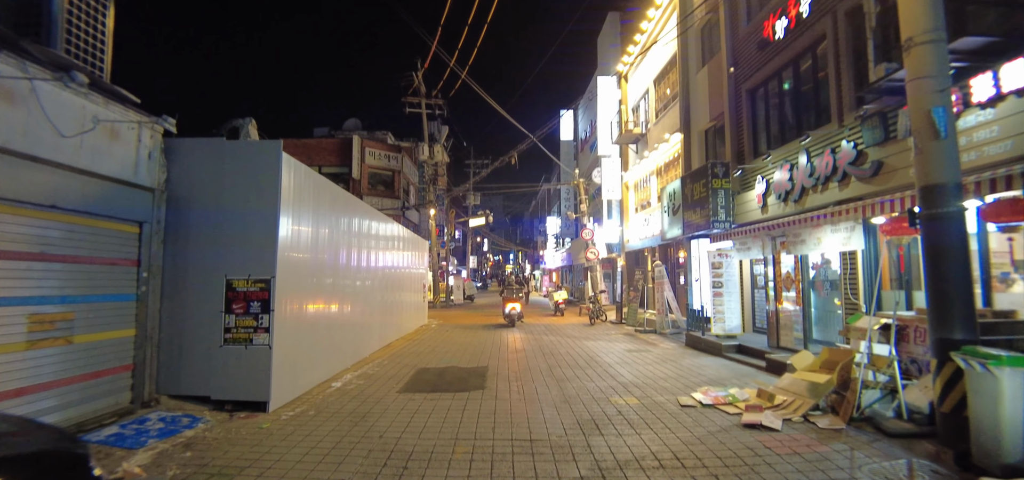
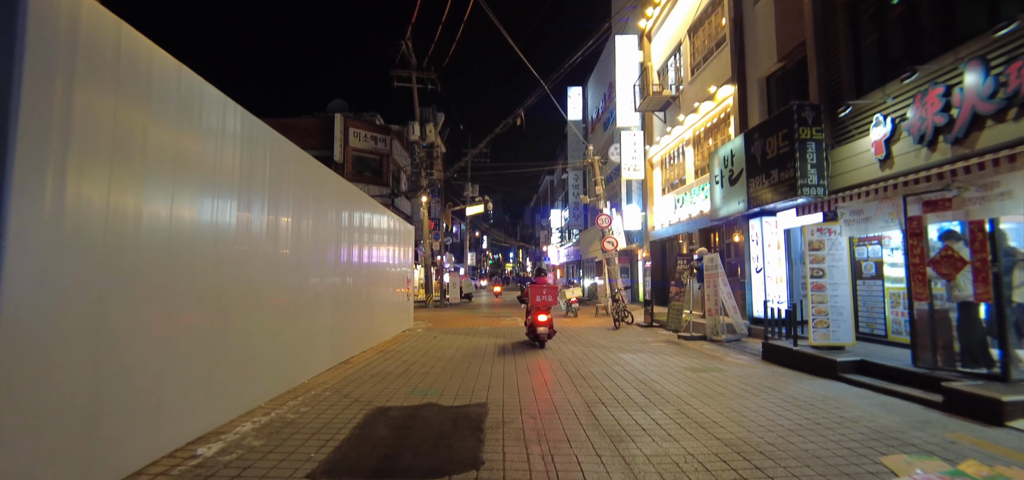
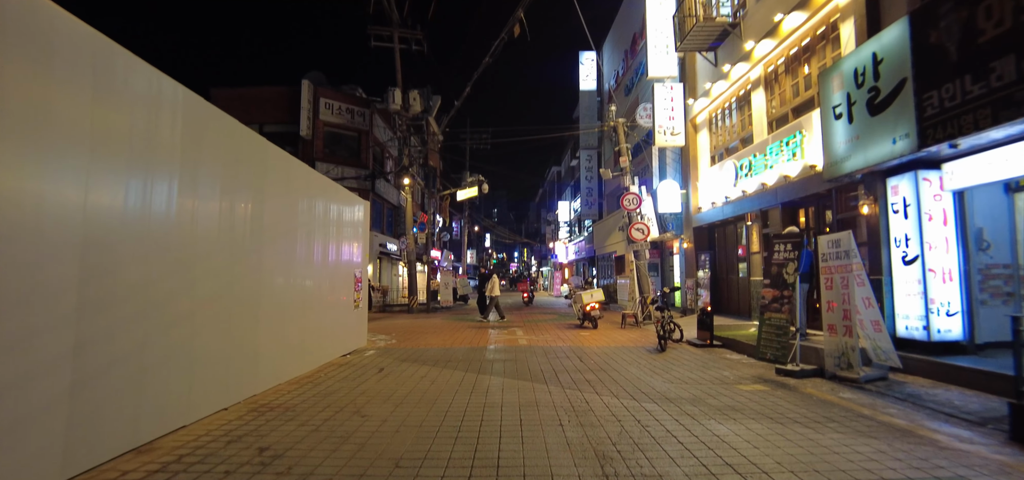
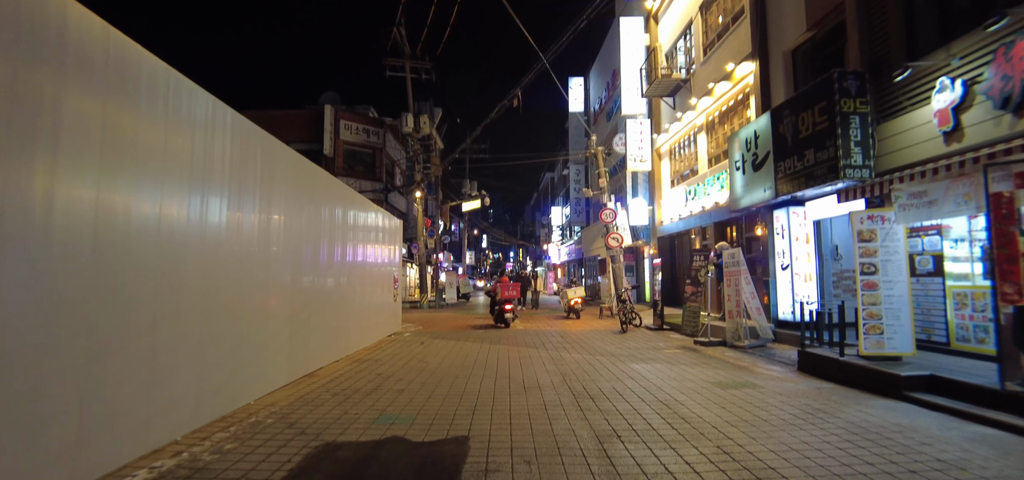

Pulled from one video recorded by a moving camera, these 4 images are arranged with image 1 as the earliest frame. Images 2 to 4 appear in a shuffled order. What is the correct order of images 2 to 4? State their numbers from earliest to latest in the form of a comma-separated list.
2, 4, 3
